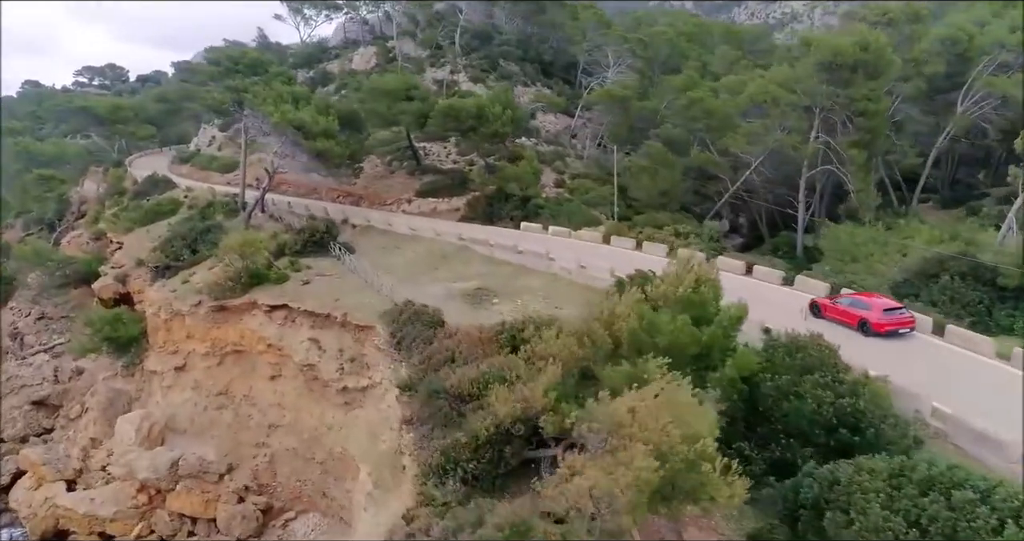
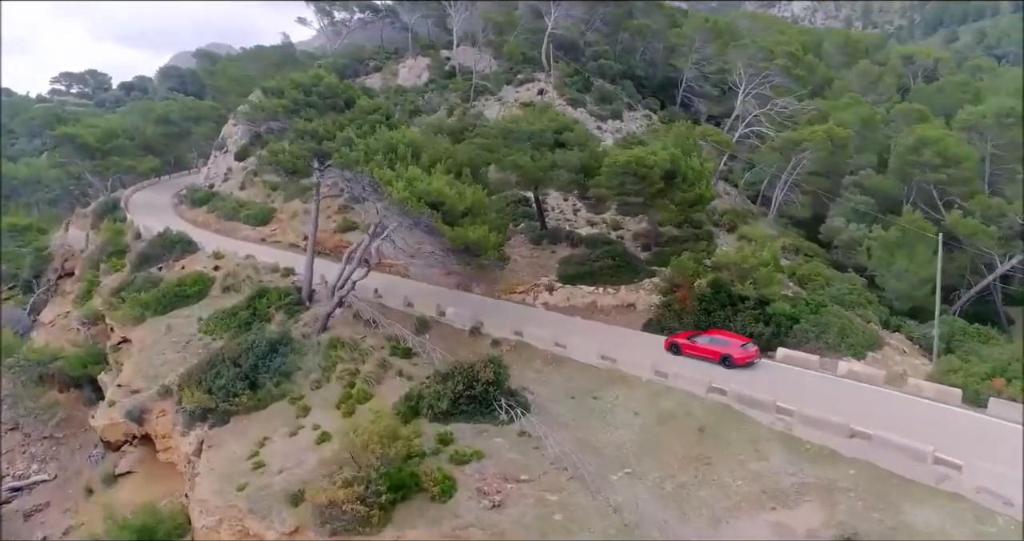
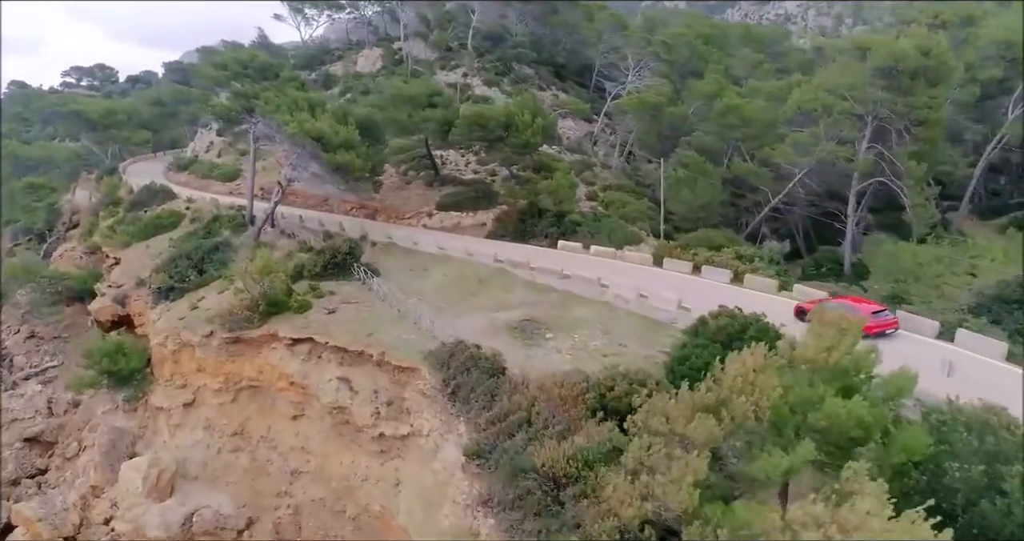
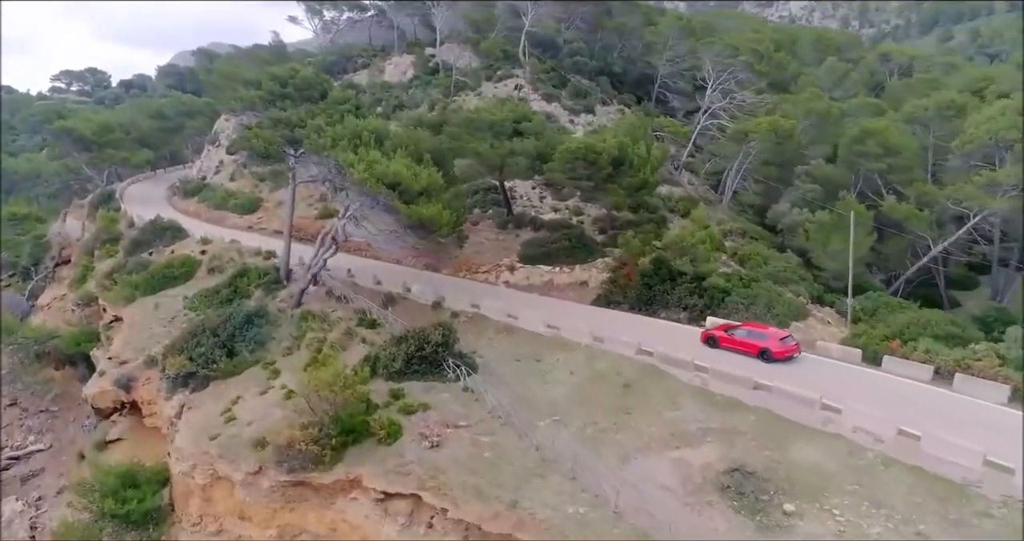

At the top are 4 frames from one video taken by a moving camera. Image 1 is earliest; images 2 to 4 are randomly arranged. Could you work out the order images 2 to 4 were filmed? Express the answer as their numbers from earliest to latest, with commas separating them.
3, 4, 2
